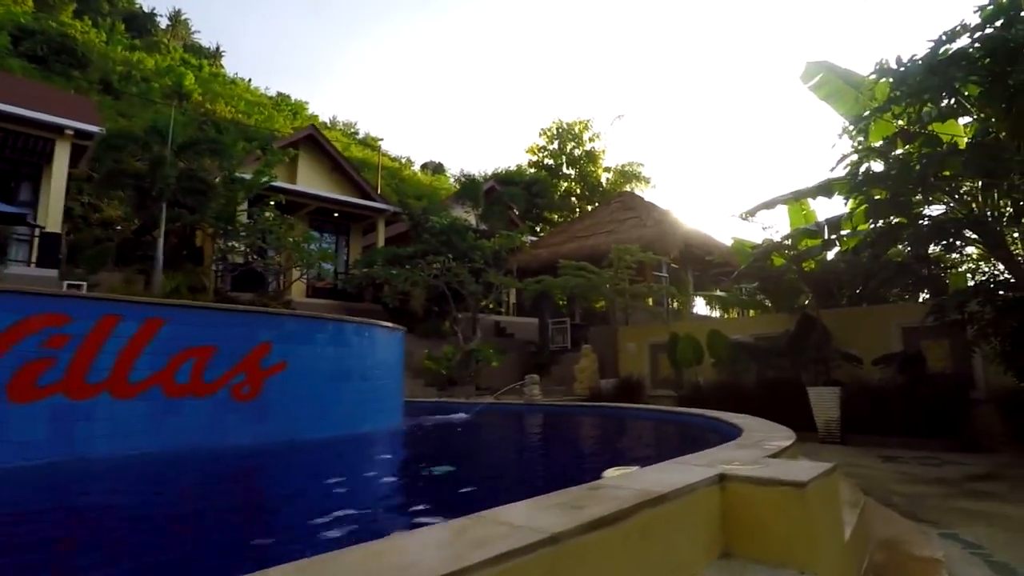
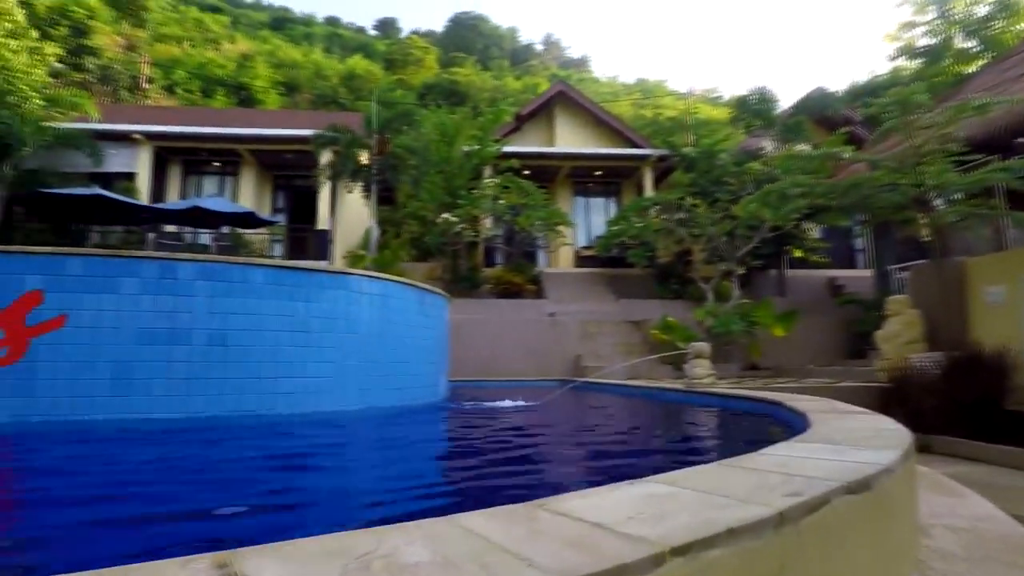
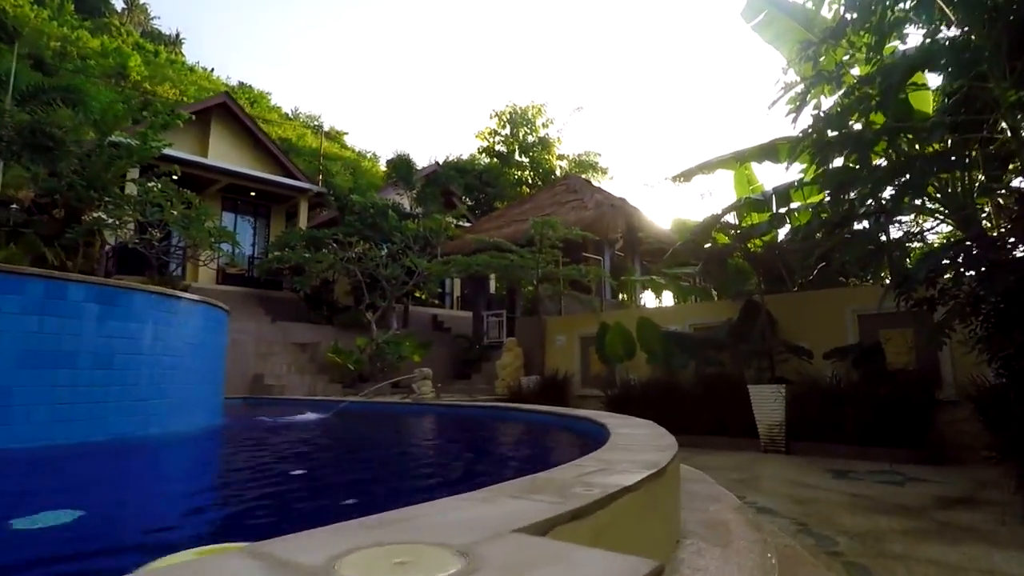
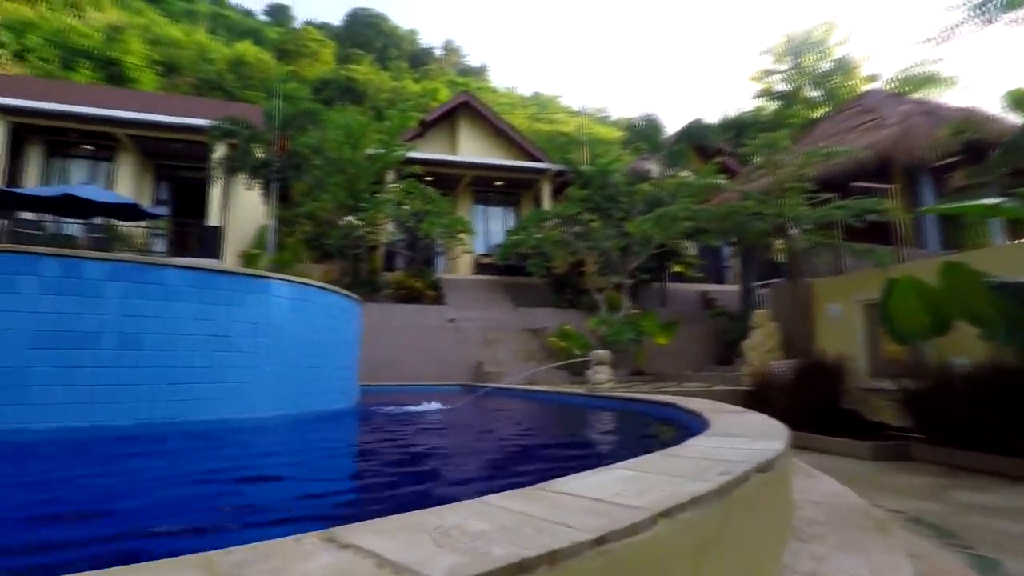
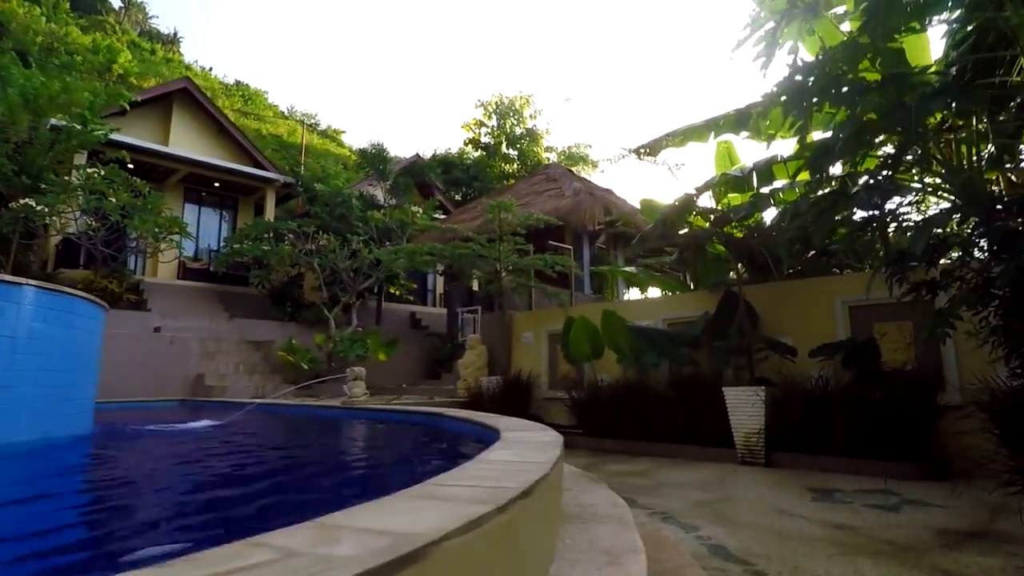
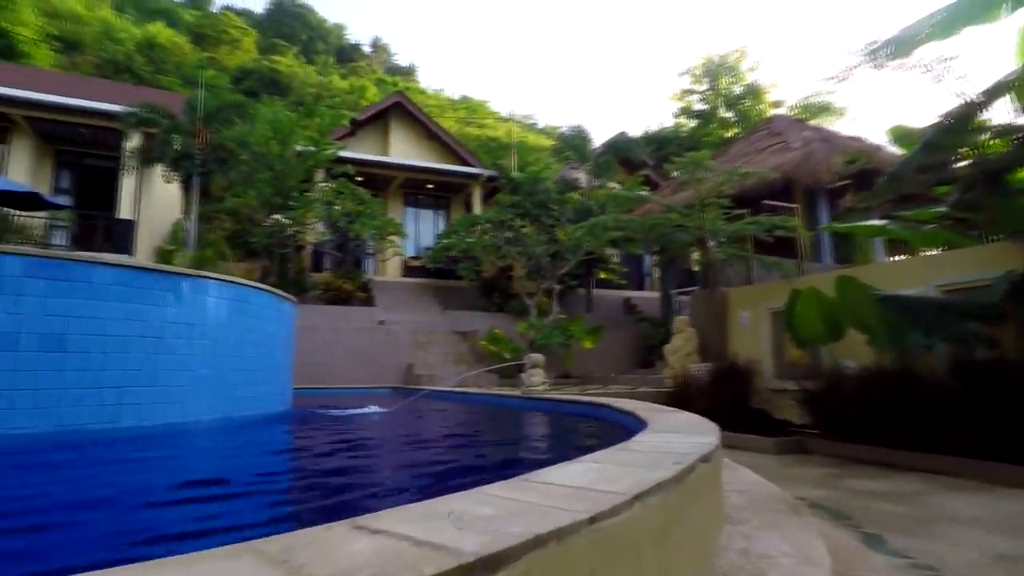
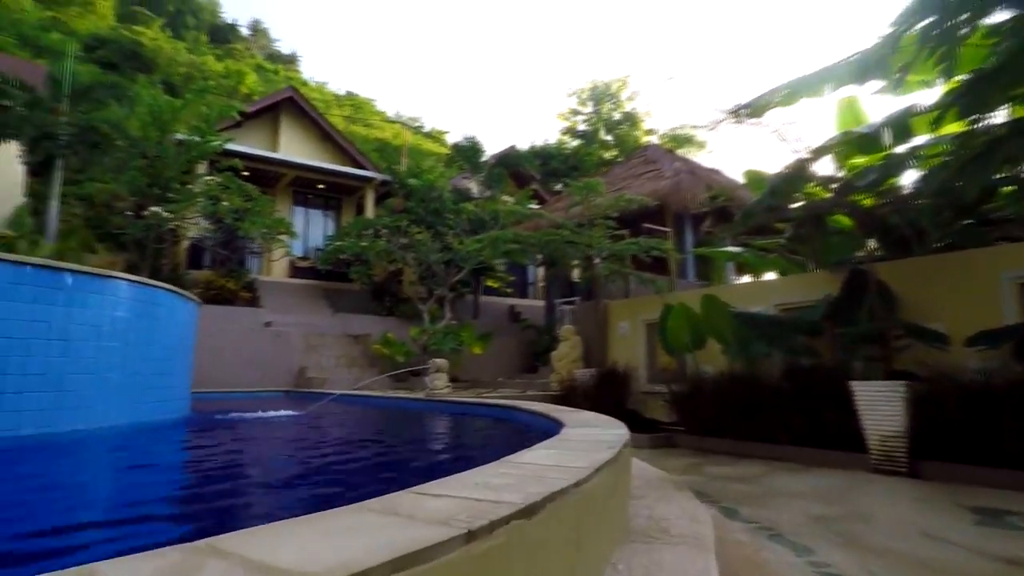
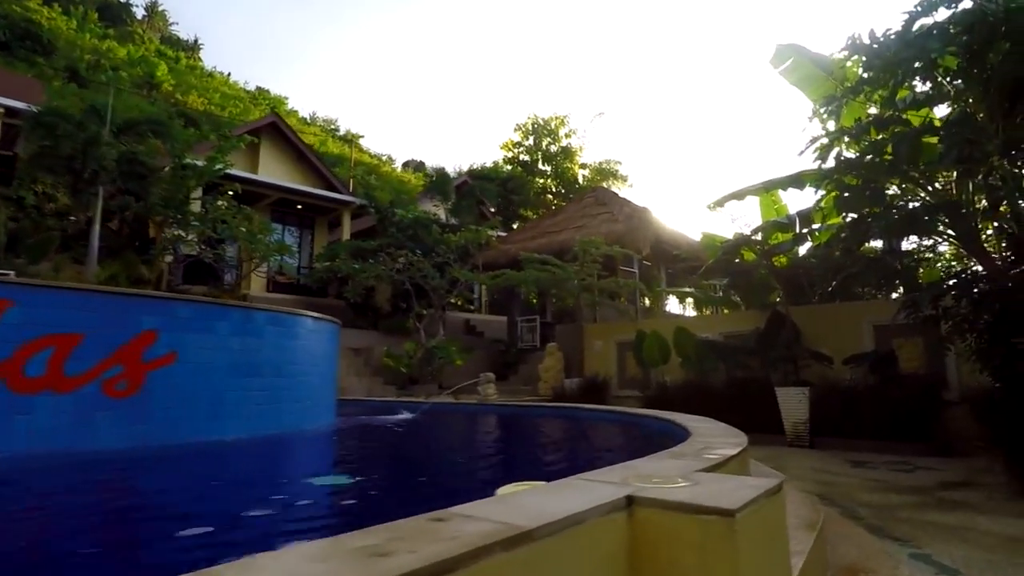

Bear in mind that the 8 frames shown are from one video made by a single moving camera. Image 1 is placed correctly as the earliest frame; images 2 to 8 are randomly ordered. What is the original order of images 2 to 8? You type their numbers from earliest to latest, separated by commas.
8, 3, 5, 7, 6, 4, 2
